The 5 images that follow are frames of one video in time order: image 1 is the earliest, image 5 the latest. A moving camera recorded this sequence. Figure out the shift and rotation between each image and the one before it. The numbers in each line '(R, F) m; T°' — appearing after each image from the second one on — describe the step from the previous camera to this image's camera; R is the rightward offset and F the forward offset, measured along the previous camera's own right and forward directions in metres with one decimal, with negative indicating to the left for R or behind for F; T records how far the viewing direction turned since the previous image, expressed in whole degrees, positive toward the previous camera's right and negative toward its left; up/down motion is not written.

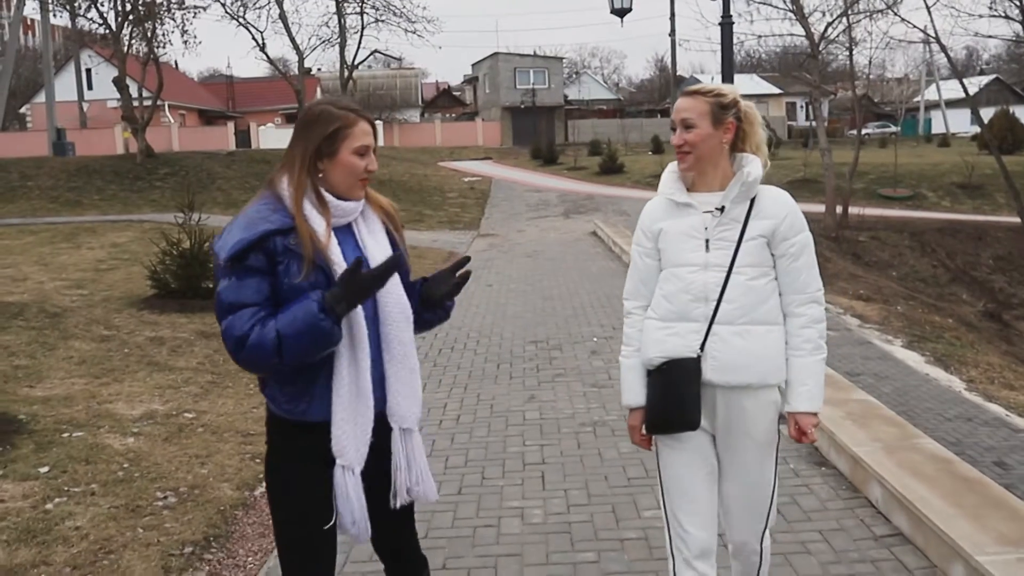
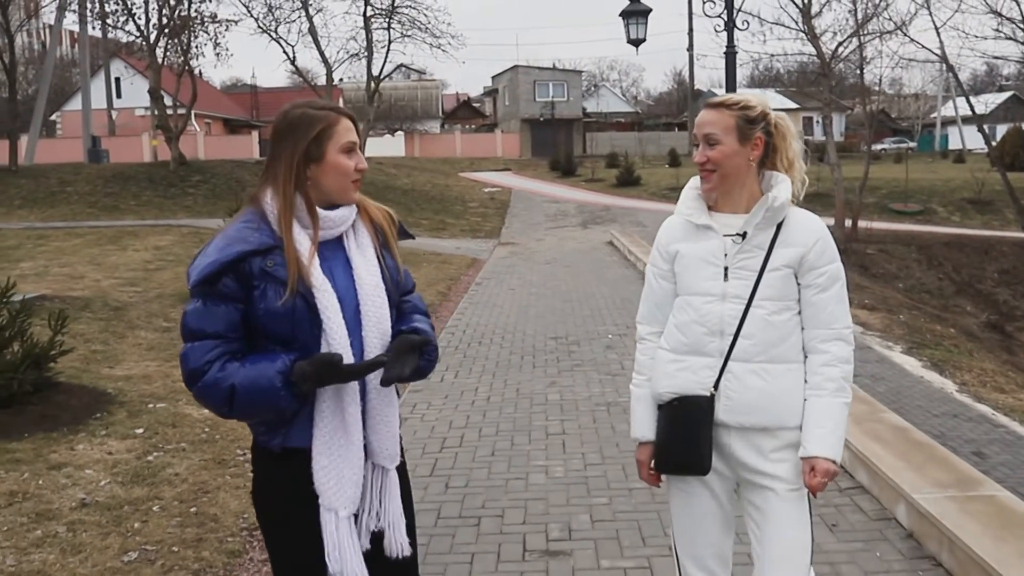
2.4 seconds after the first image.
(-0.1, -0.9) m; -1°
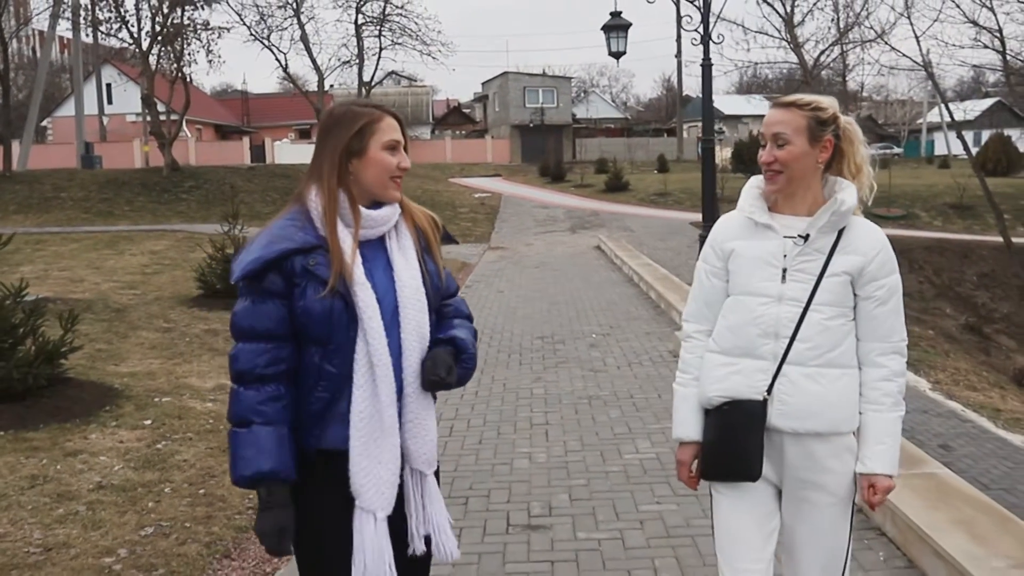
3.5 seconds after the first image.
(0.0, -0.4) m; +1°
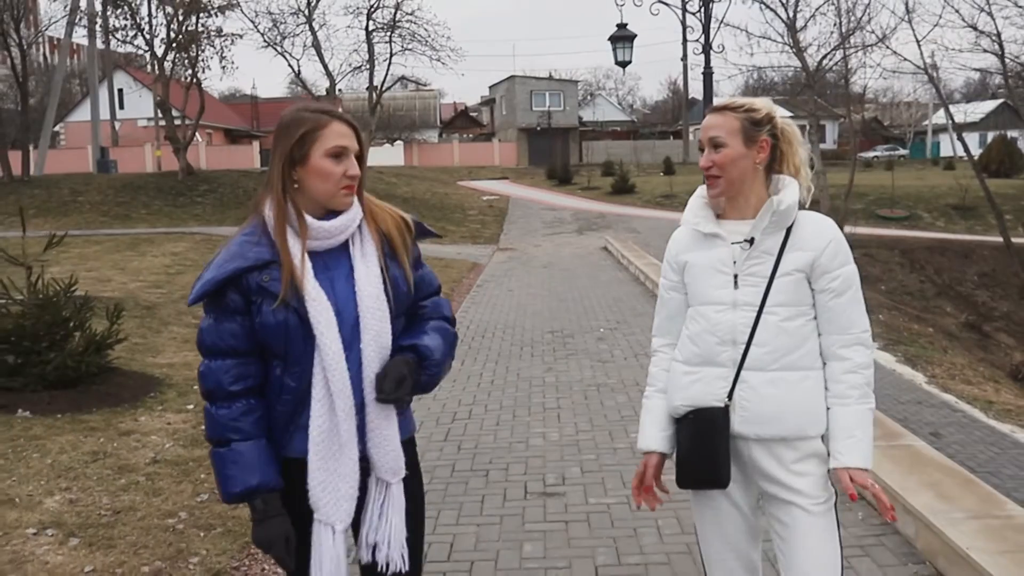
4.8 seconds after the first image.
(-0.1, -0.5) m; 0°
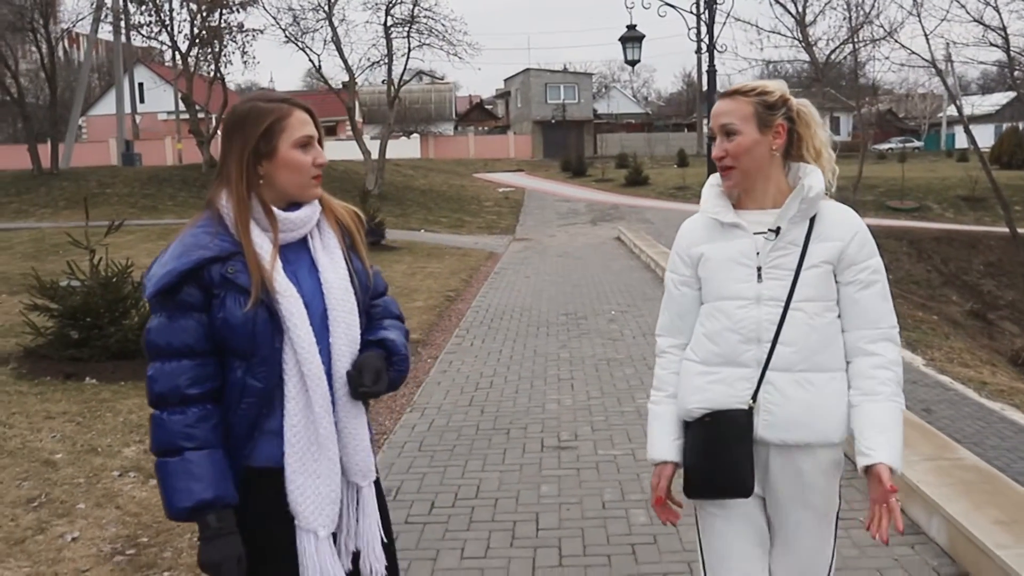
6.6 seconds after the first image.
(0.0, -0.7) m; -1°
